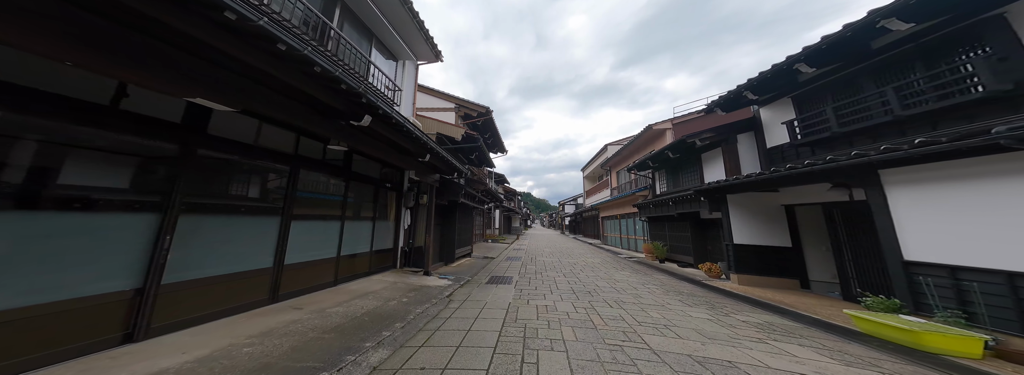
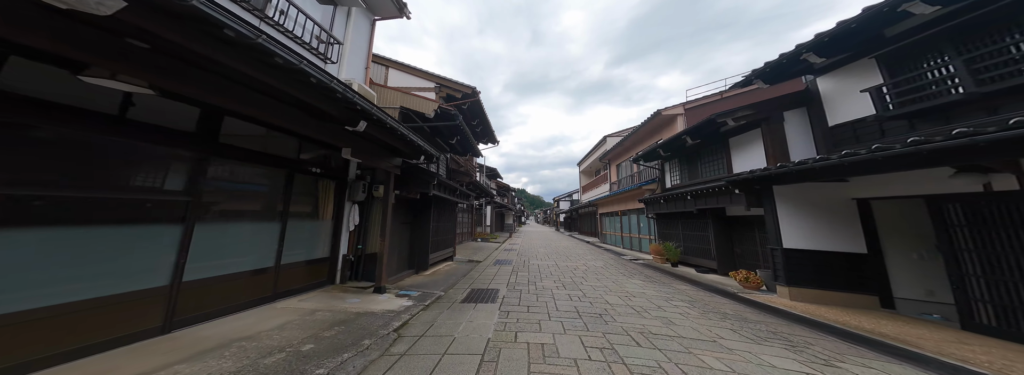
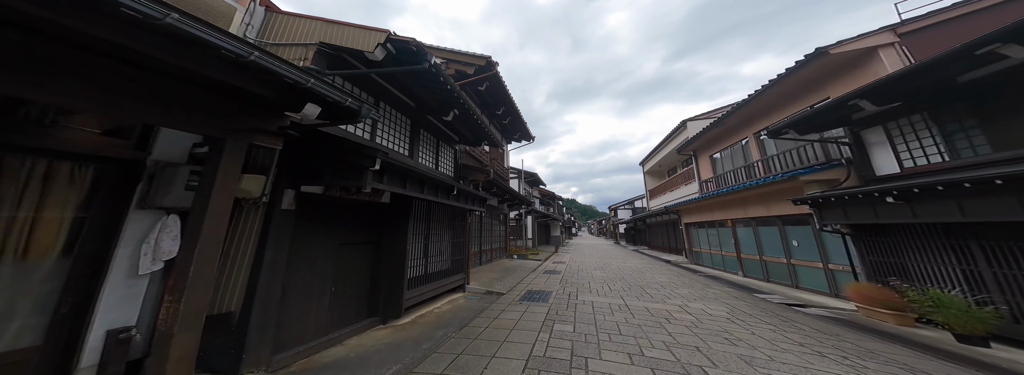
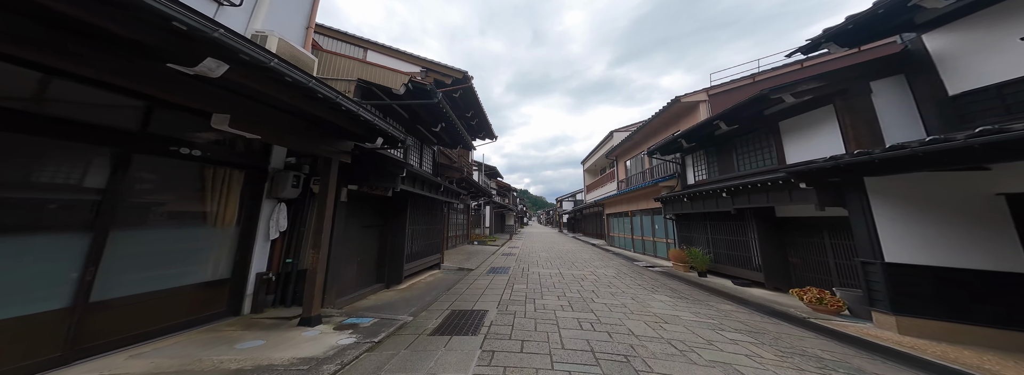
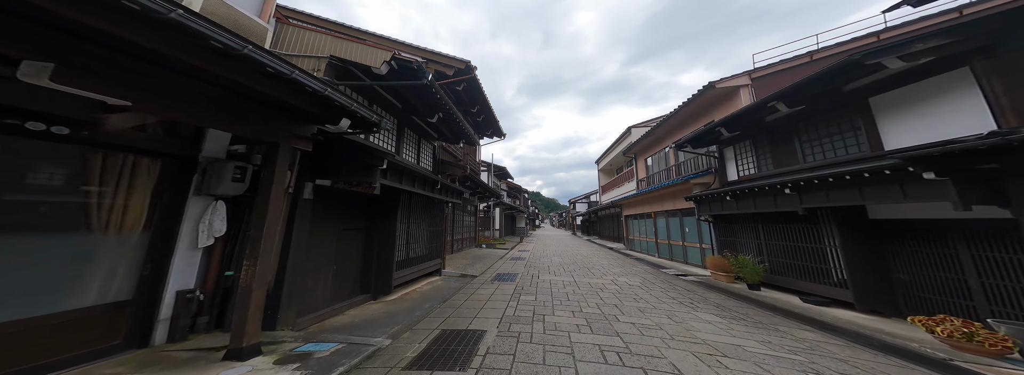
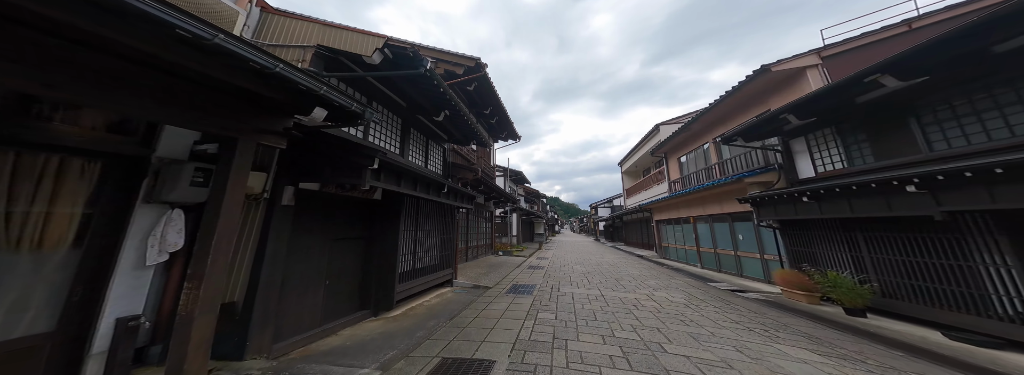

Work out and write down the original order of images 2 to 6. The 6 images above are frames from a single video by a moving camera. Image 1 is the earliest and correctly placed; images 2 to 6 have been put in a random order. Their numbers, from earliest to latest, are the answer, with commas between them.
2, 4, 5, 6, 3
